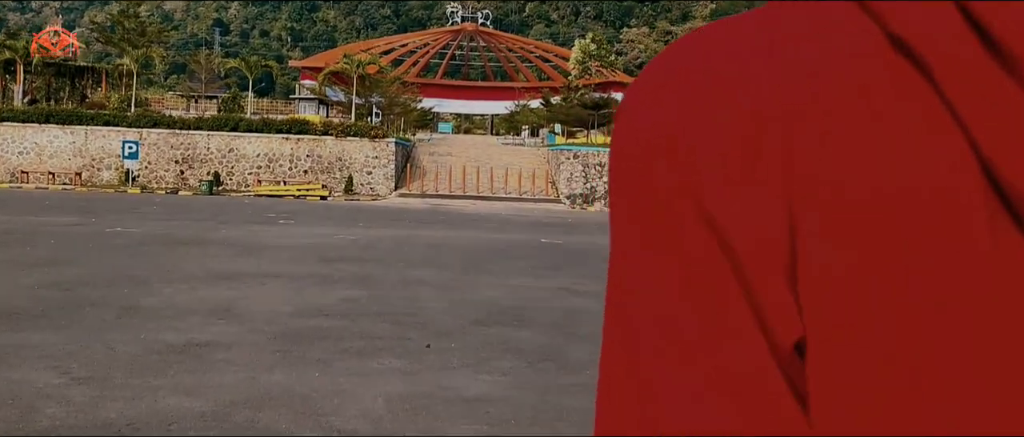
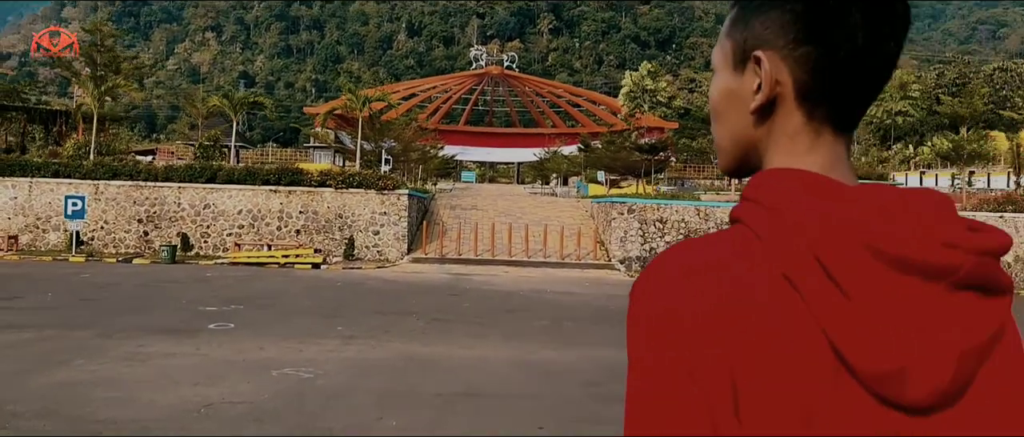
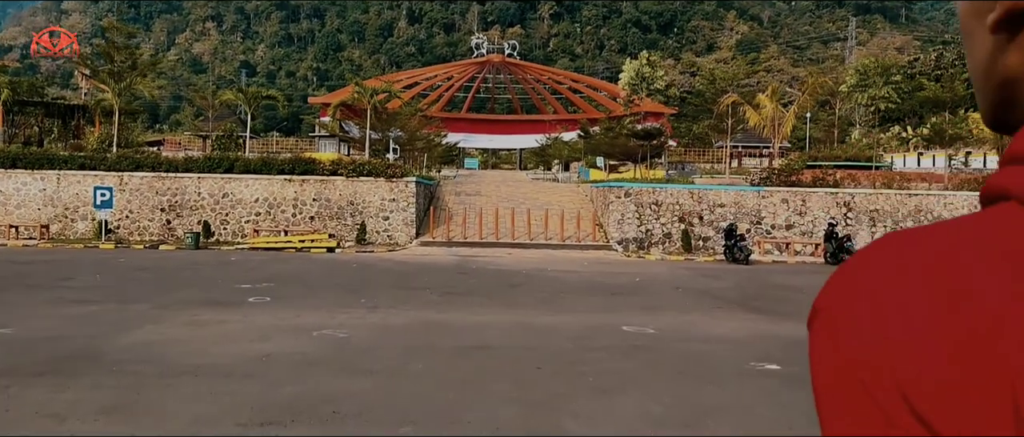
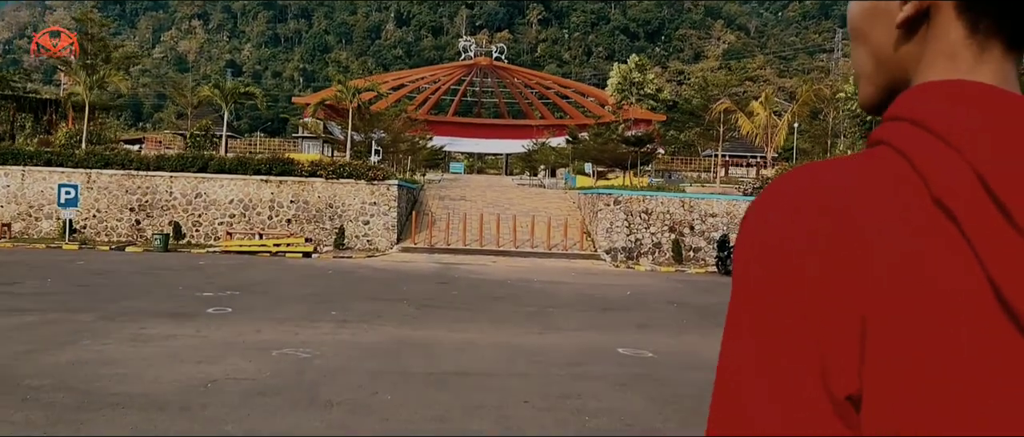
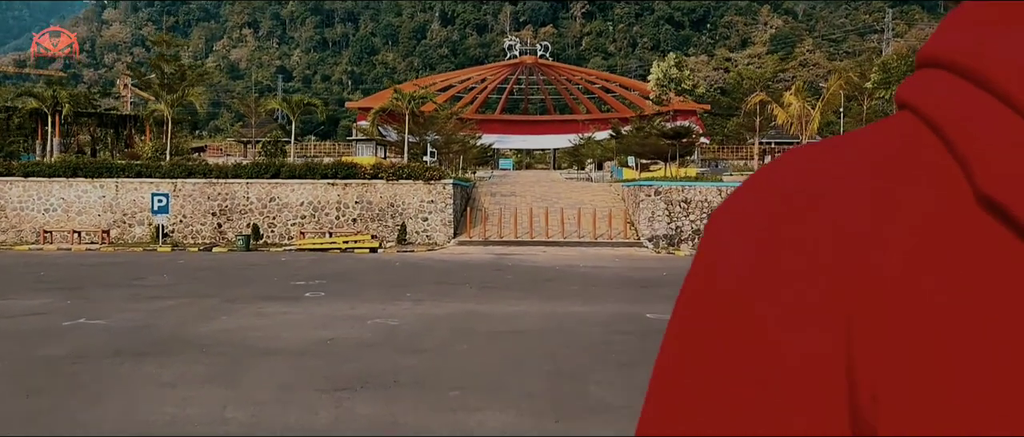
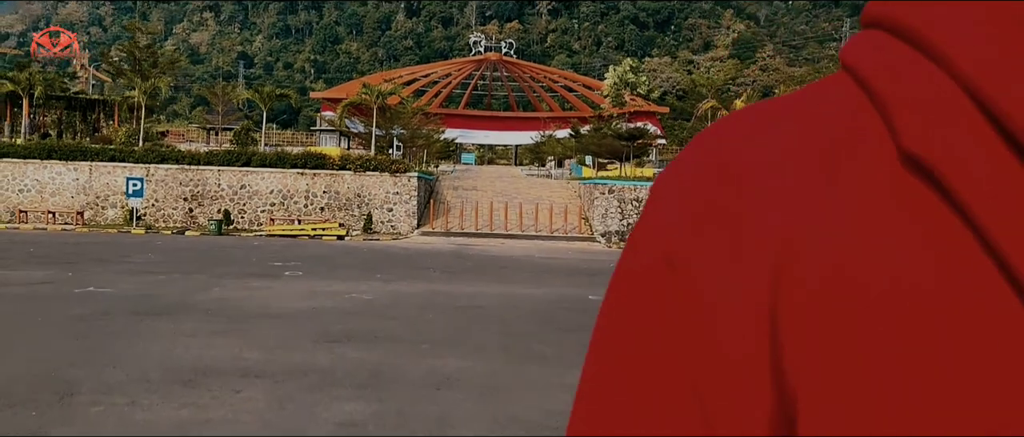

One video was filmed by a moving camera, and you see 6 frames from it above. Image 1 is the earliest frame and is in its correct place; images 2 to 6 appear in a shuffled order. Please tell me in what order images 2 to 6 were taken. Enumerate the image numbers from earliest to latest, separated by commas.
6, 5, 3, 4, 2
